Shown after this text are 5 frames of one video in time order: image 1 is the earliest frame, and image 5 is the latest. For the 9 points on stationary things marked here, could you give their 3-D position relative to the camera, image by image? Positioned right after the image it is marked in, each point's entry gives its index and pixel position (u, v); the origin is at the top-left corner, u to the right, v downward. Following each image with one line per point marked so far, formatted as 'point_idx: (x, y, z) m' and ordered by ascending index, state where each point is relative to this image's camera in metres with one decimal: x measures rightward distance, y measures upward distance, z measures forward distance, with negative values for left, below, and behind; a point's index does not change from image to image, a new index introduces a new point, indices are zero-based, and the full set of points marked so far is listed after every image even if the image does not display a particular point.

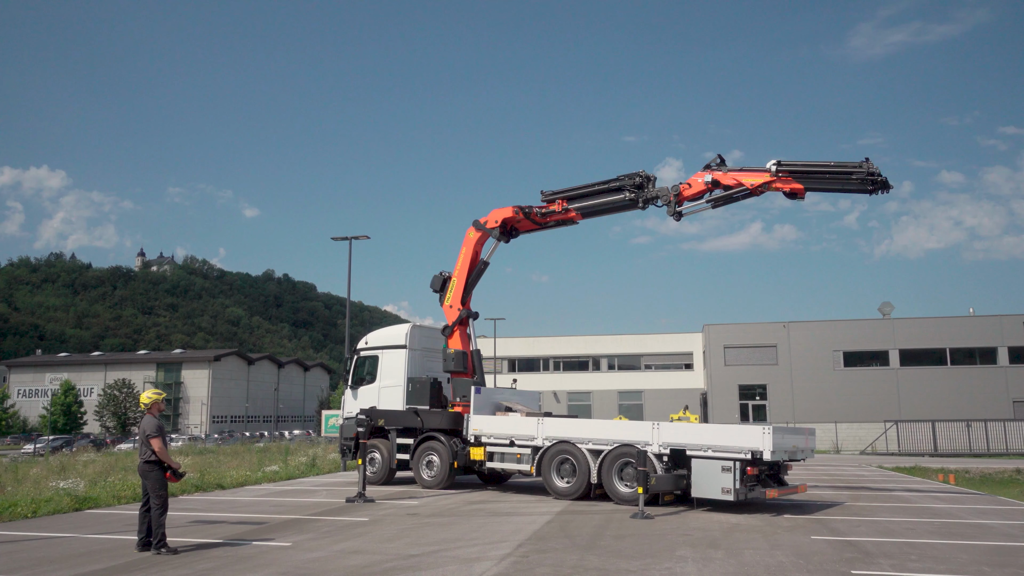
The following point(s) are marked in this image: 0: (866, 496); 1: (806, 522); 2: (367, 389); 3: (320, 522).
0: (+6.8, -4.0, +13.8) m
1: (+4.2, -3.3, +10.1) m
2: (-3.4, -2.4, +16.6) m
3: (-2.6, -3.1, +9.6) m
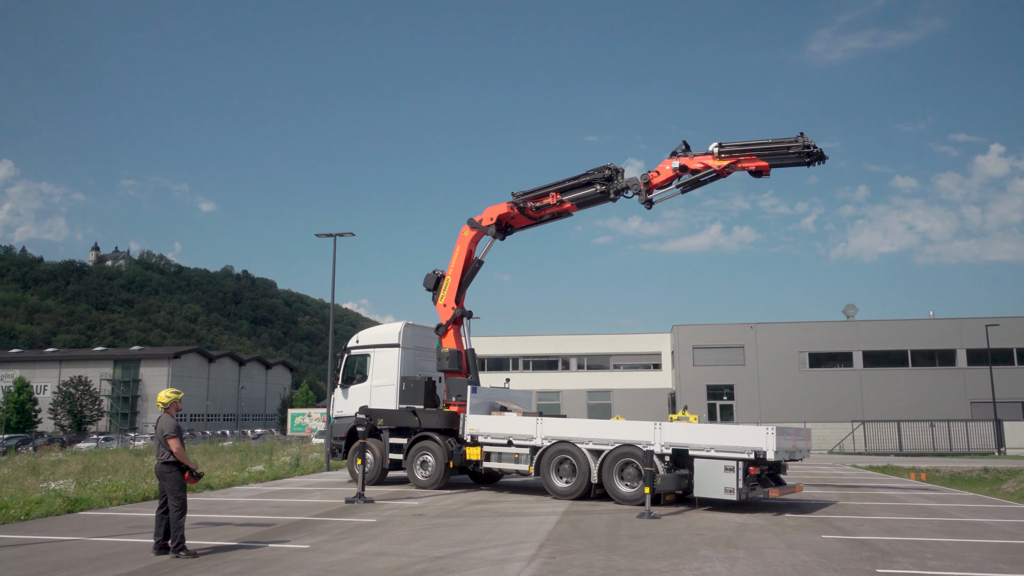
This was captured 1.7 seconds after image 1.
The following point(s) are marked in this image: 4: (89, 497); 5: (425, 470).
0: (+6.8, -4.1, +14.0) m
1: (+4.3, -3.4, +10.3) m
2: (-3.6, -2.3, +16.4) m
3: (-2.4, -3.1, +9.4) m
4: (-6.7, -3.3, +11.2) m
5: (-1.8, -3.8, +14.9) m
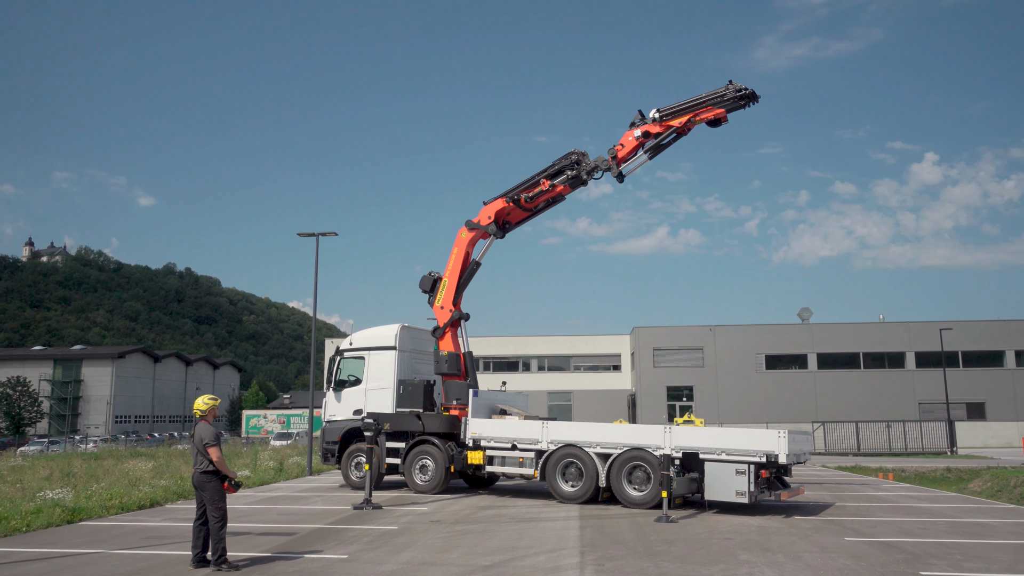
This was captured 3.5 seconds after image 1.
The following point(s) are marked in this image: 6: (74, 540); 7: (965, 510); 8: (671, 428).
0: (+6.8, -4.2, +14.3) m
1: (+4.6, -3.5, +10.4) m
2: (-3.6, -2.3, +16.1) m
3: (-2.1, -3.1, +9.2) m
4: (-6.4, -3.3, +10.7) m
5: (-1.8, -3.9, +14.7) m
6: (-5.2, -3.0, +8.4) m
7: (+7.9, -3.9, +12.4) m
8: (+2.7, -2.4, +12.2) m
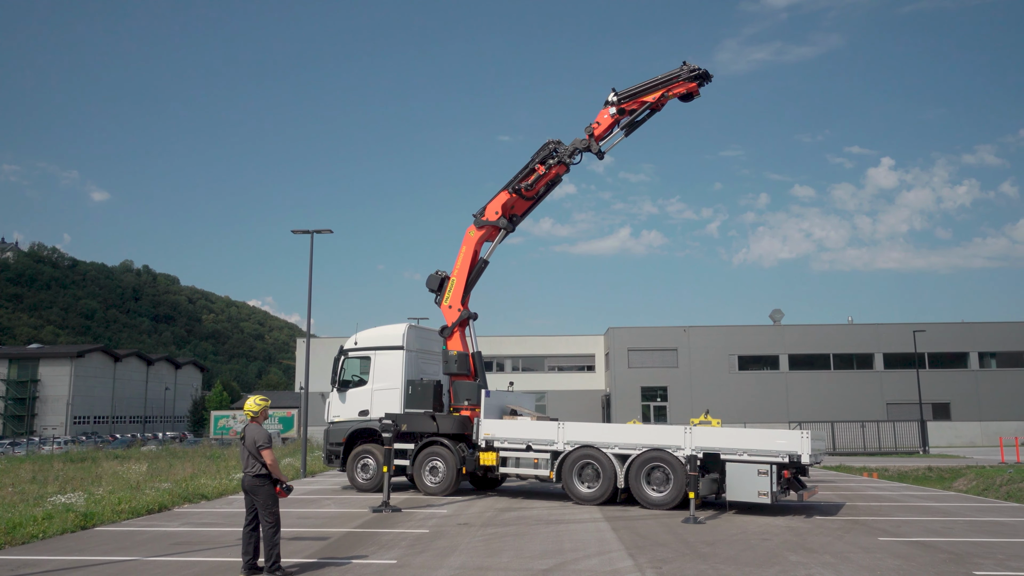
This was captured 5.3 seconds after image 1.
0: (+7.1, -4.3, +14.5) m
1: (+5.0, -3.5, +10.5) m
2: (-3.4, -2.3, +15.8) m
3: (-1.6, -3.1, +9.0) m
4: (-6.0, -3.2, +10.3) m
5: (-1.6, -3.8, +14.5) m
6: (-4.7, -2.9, +8.1) m
7: (+8.2, -3.9, +12.6) m
8: (+3.1, -2.4, +12.1) m
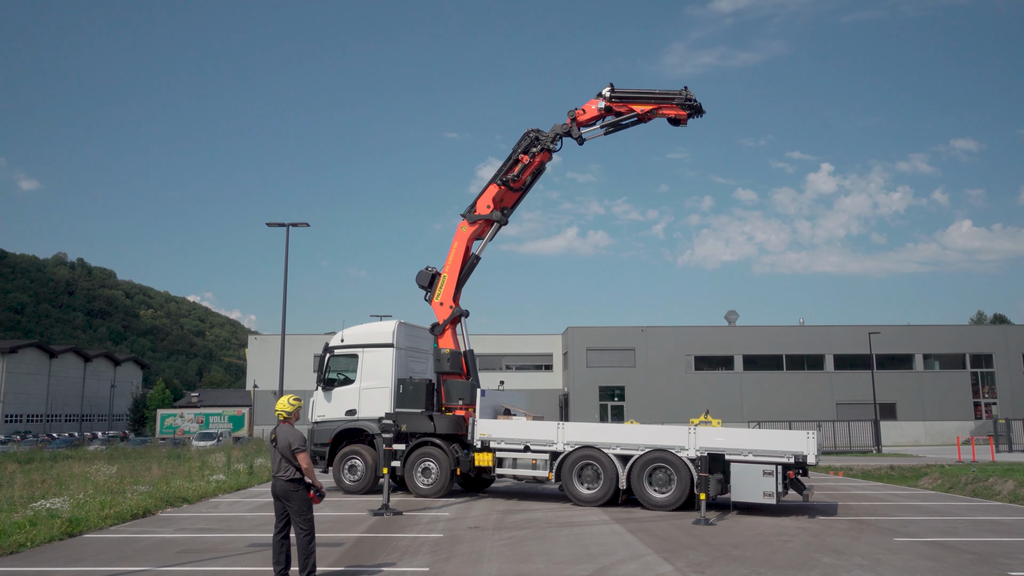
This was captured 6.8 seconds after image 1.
0: (+6.9, -4.3, +14.7) m
1: (+5.1, -3.5, +10.6) m
2: (-3.6, -2.2, +15.3) m
3: (-1.4, -3.0, +8.6) m
4: (-5.9, -3.1, +9.7) m
5: (-1.7, -3.8, +14.2) m
6: (-4.4, -2.8, +7.5) m
7: (+8.2, -4.0, +12.8) m
8: (+3.1, -2.4, +12.1) m
